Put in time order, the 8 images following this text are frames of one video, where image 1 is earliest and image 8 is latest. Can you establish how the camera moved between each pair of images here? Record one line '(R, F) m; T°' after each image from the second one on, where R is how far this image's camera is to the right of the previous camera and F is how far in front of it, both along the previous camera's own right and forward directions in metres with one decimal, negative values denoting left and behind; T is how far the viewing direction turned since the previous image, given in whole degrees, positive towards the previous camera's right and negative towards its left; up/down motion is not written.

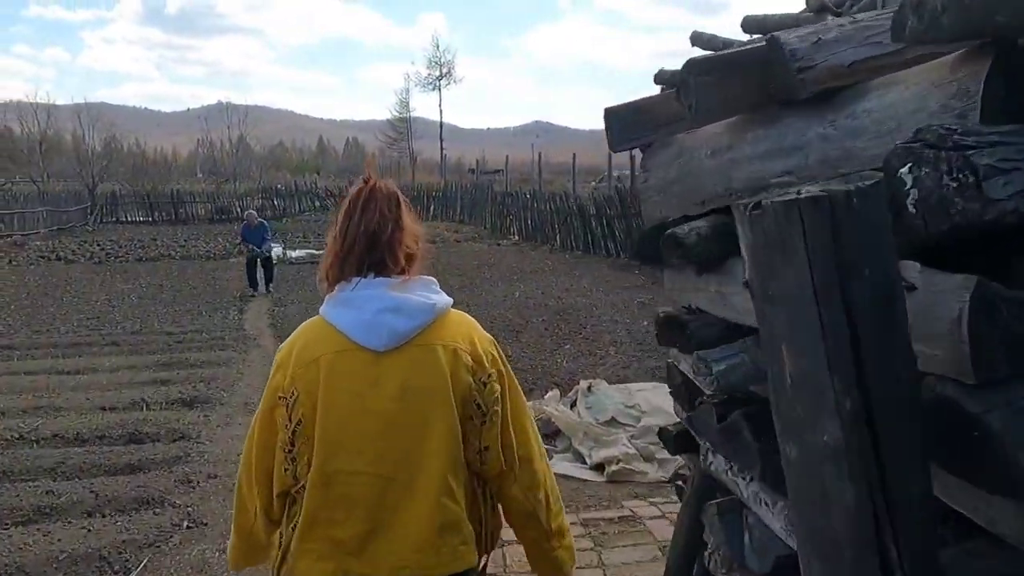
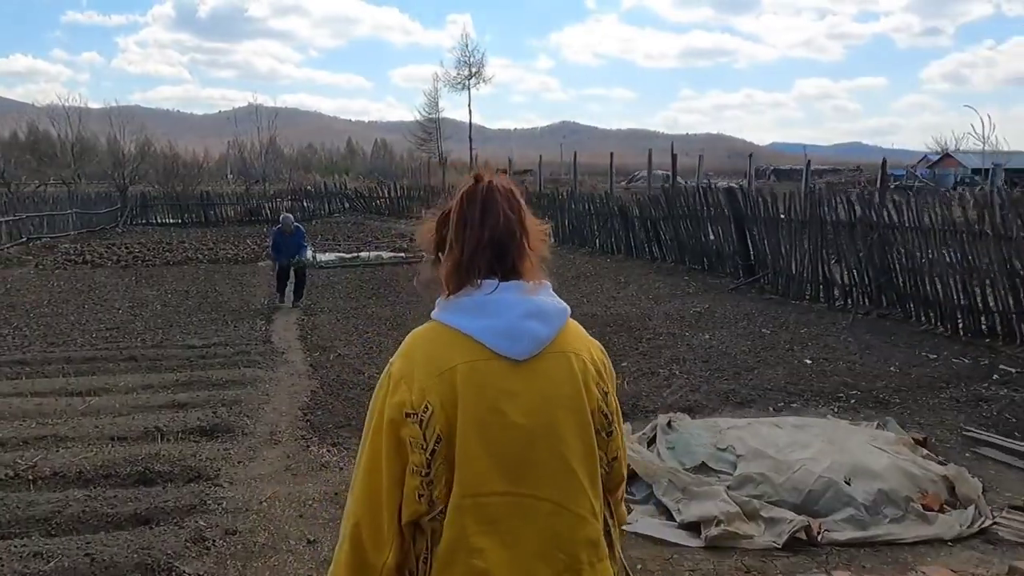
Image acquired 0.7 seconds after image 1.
(-0.3, +0.9) m; -2°
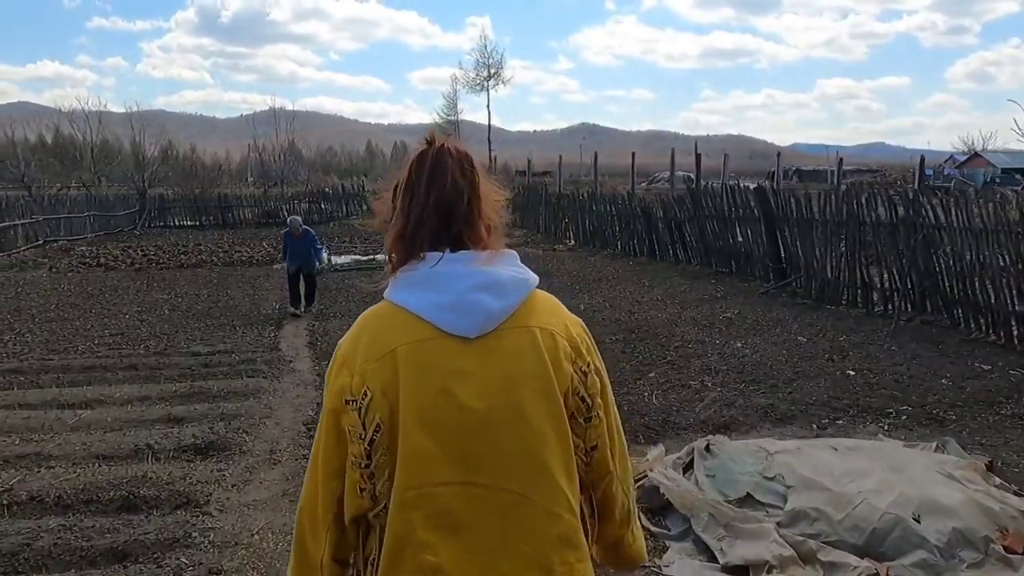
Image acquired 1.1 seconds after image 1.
(0.0, +0.5) m; -1°
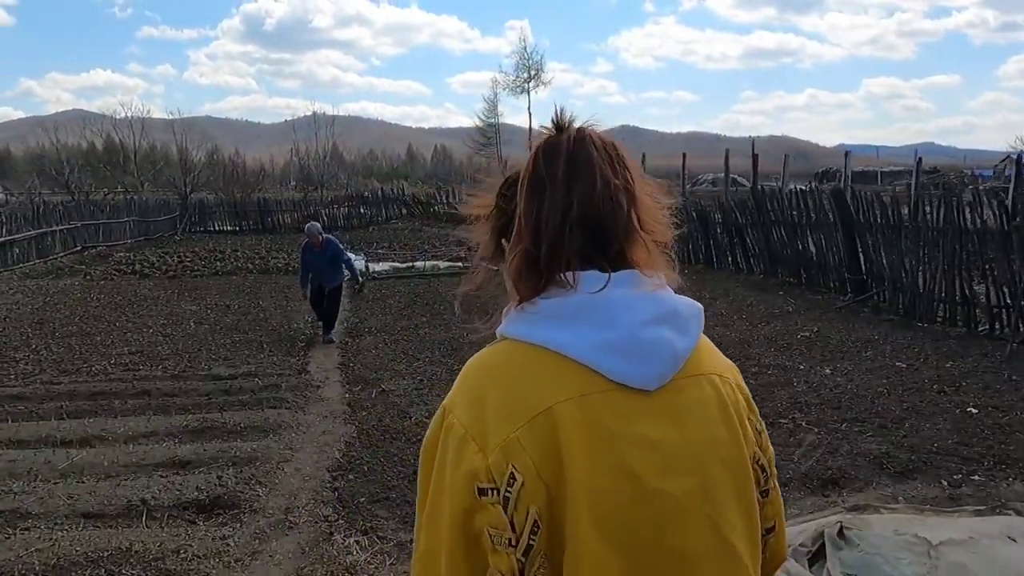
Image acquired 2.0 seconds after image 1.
(-0.2, +1.0) m; -3°
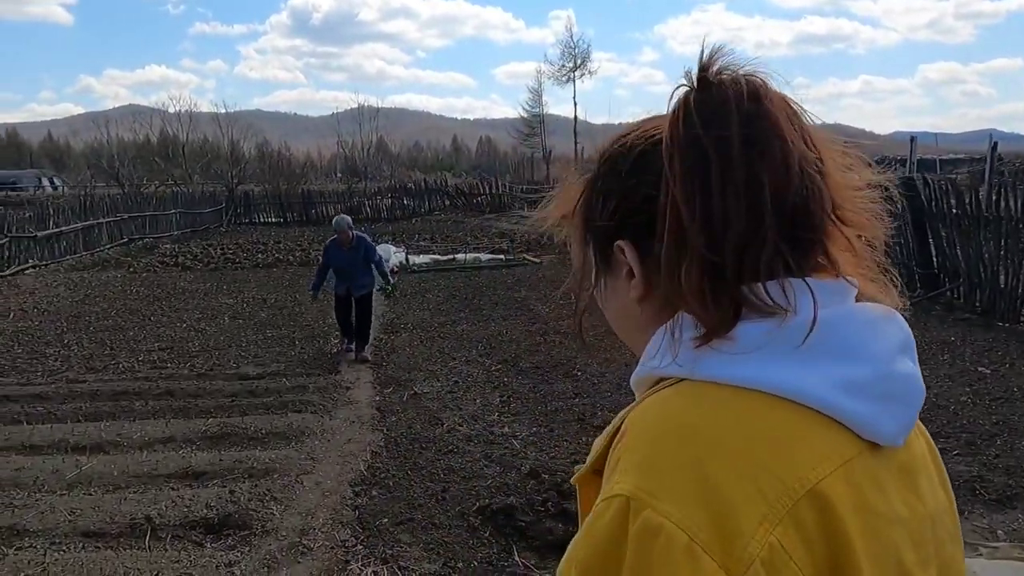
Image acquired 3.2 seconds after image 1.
(0.0, +0.5) m; -3°
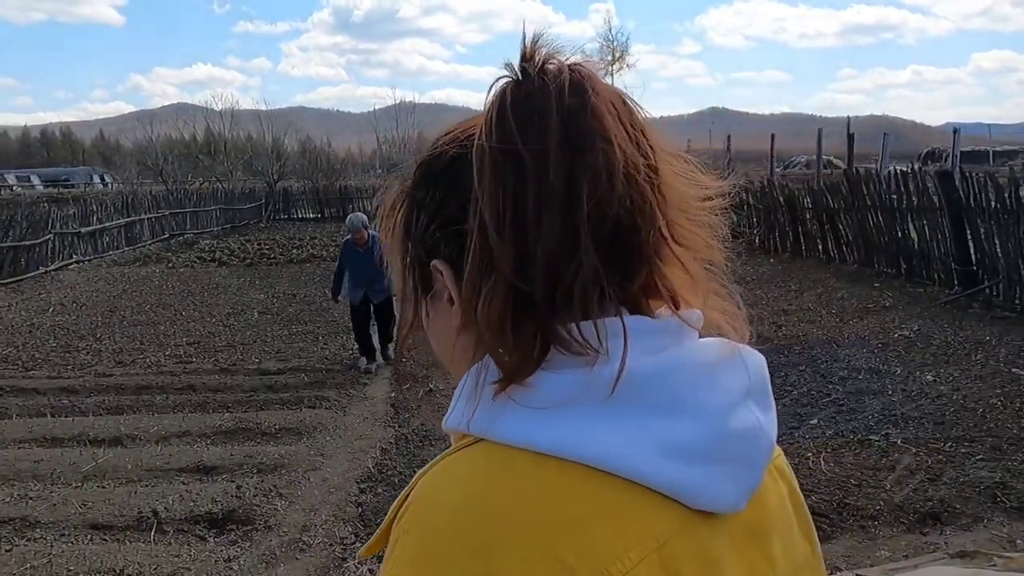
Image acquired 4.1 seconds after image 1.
(+0.2, 0.0) m; -3°
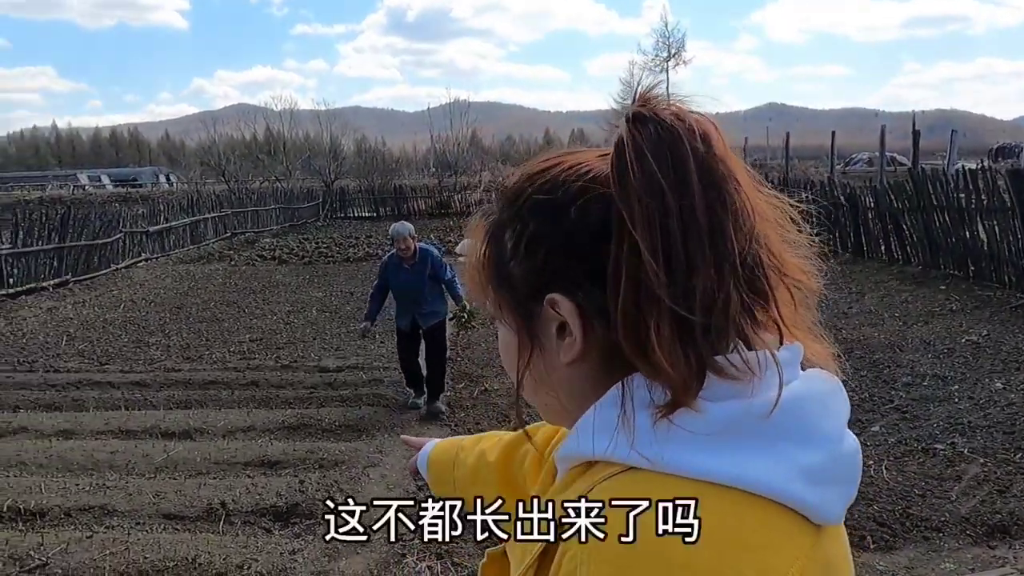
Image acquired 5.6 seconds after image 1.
(0.0, -0.1) m; -4°
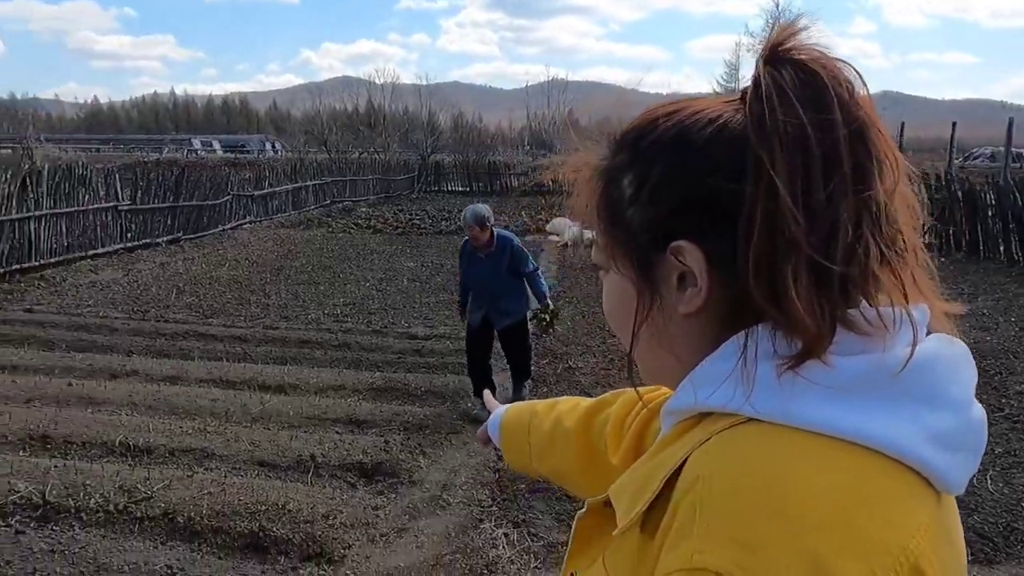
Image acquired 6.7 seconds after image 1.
(0.0, 0.0) m; -6°
